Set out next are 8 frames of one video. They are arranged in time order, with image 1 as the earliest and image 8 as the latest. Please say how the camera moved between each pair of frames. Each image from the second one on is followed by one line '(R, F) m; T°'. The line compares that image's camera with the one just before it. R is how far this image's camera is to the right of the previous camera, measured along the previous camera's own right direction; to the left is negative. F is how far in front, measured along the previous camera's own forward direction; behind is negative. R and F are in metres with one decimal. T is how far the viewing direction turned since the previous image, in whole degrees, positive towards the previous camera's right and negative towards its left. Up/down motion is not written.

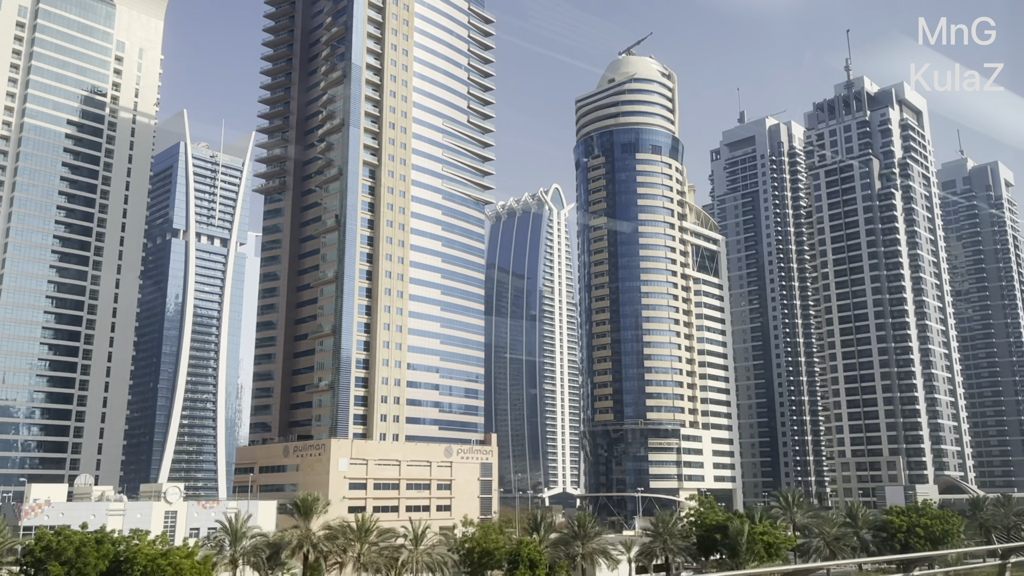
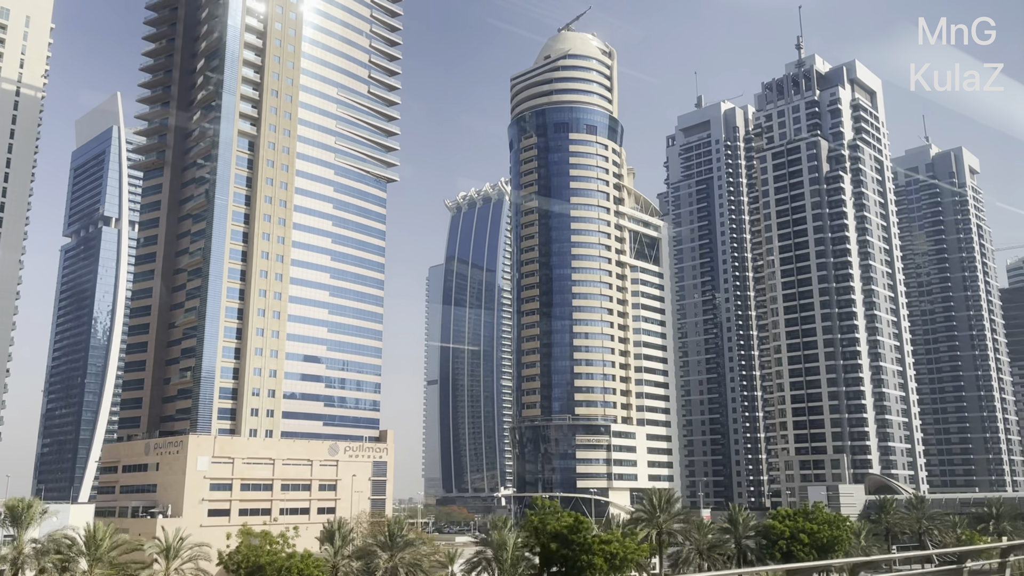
(+18.1, +9.0) m; 0°
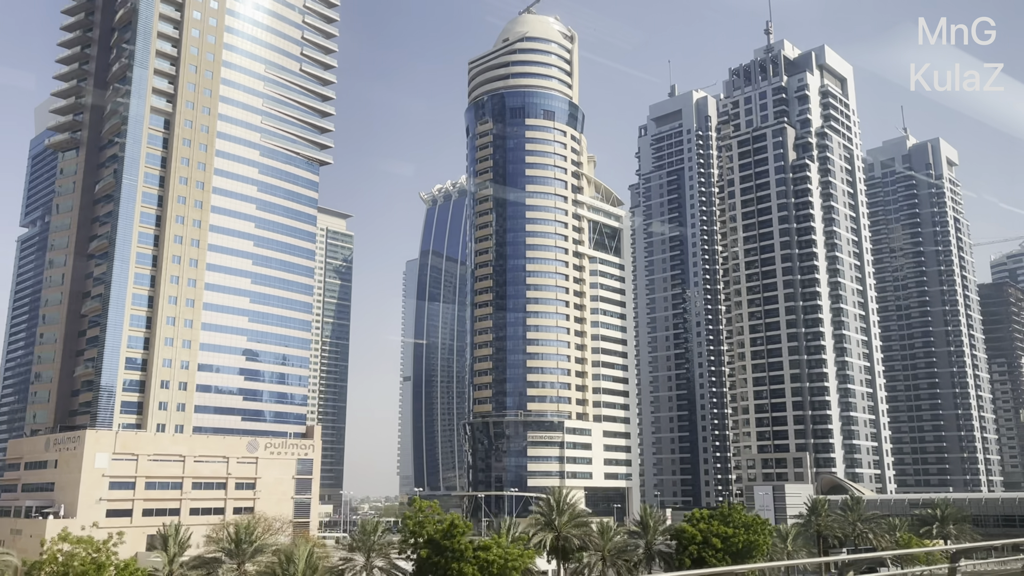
(+11.0, +5.5) m; 0°
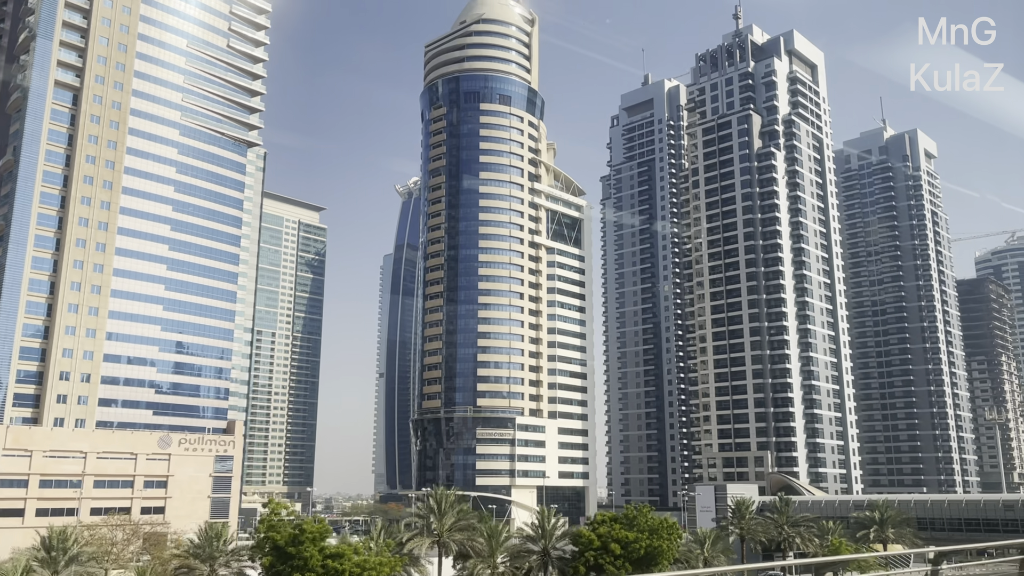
(+10.8, +5.4) m; 0°
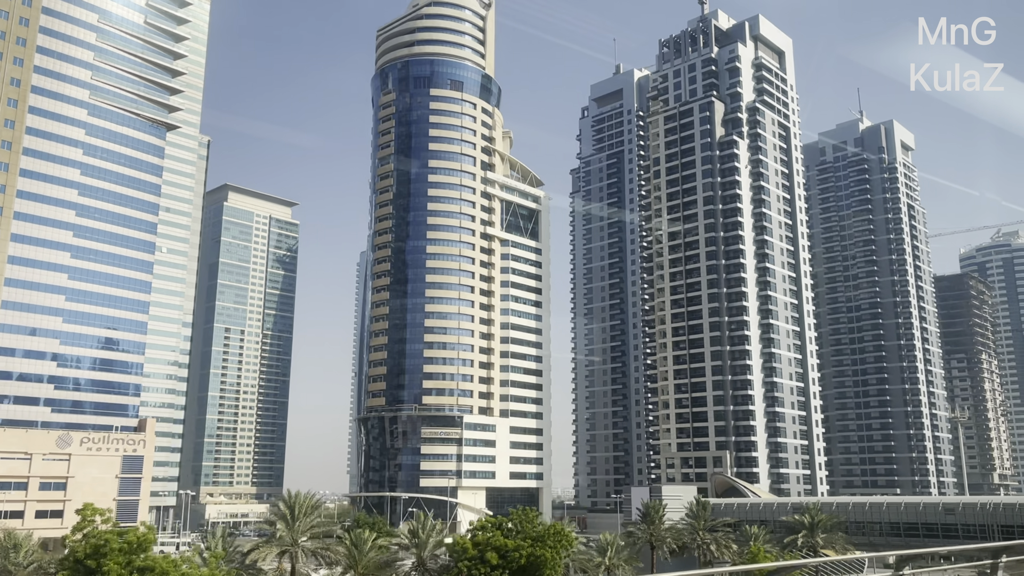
(+10.9, +5.4) m; 0°
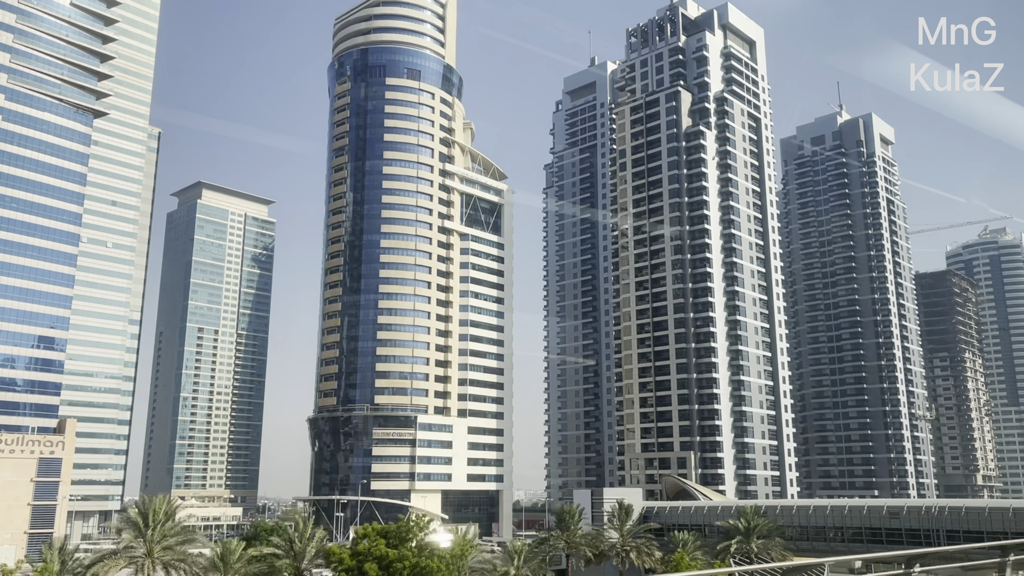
(+8.8, +4.3) m; 0°
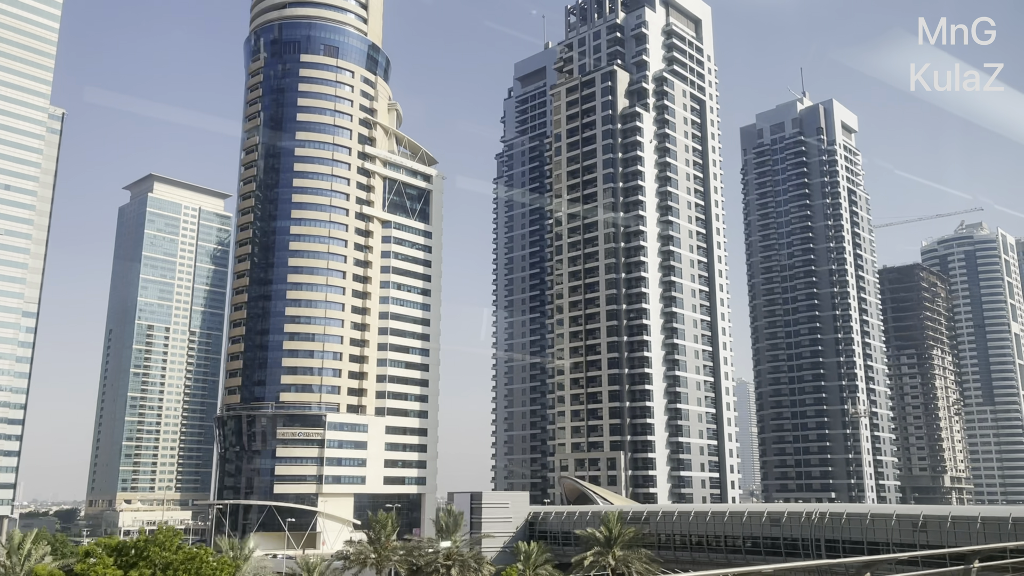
(+15.6, +7.8) m; 0°
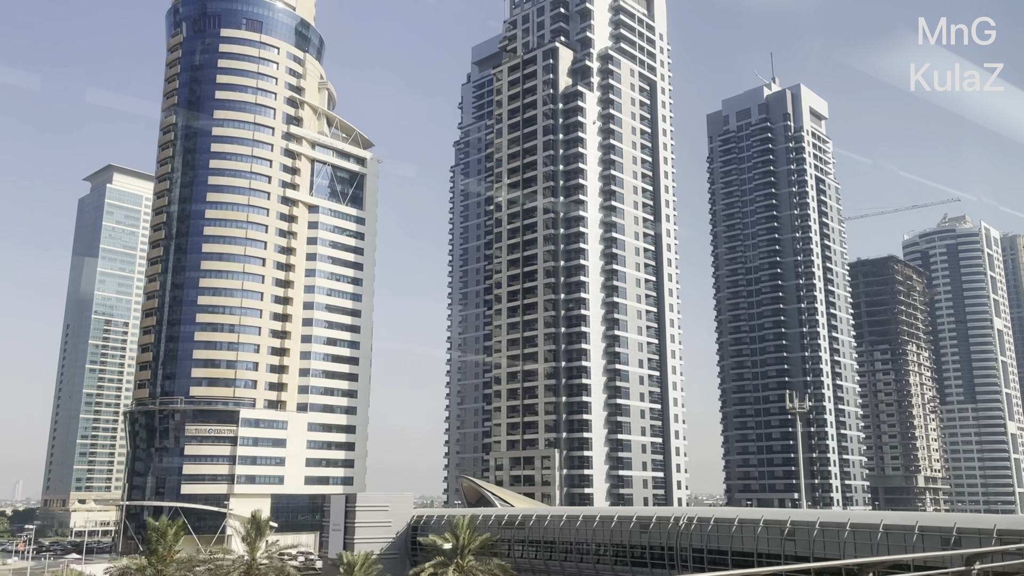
(+13.4, +6.8) m; 0°
